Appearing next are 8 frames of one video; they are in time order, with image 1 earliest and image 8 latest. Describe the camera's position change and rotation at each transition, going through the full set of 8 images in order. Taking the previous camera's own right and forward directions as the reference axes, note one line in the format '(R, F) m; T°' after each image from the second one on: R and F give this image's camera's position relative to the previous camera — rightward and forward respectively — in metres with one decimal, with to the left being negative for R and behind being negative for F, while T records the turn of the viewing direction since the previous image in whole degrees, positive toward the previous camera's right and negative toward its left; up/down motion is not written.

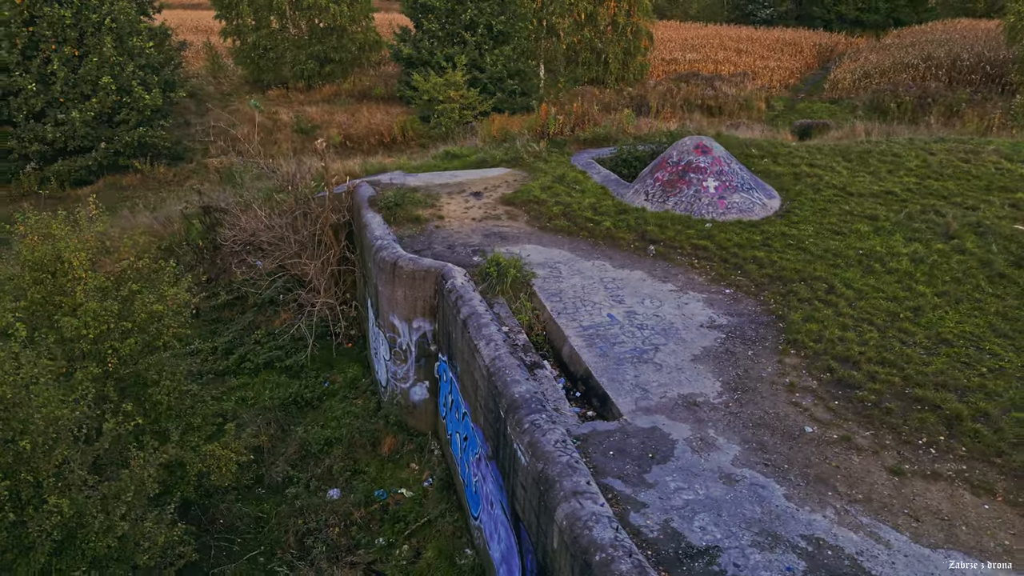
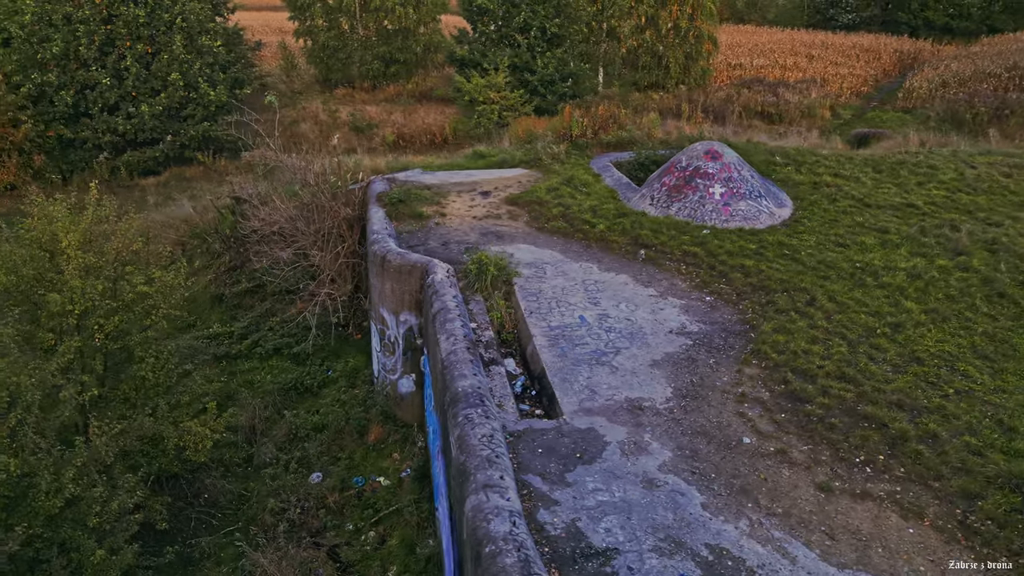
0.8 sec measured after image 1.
(+0.7, 0.0) m; -6°
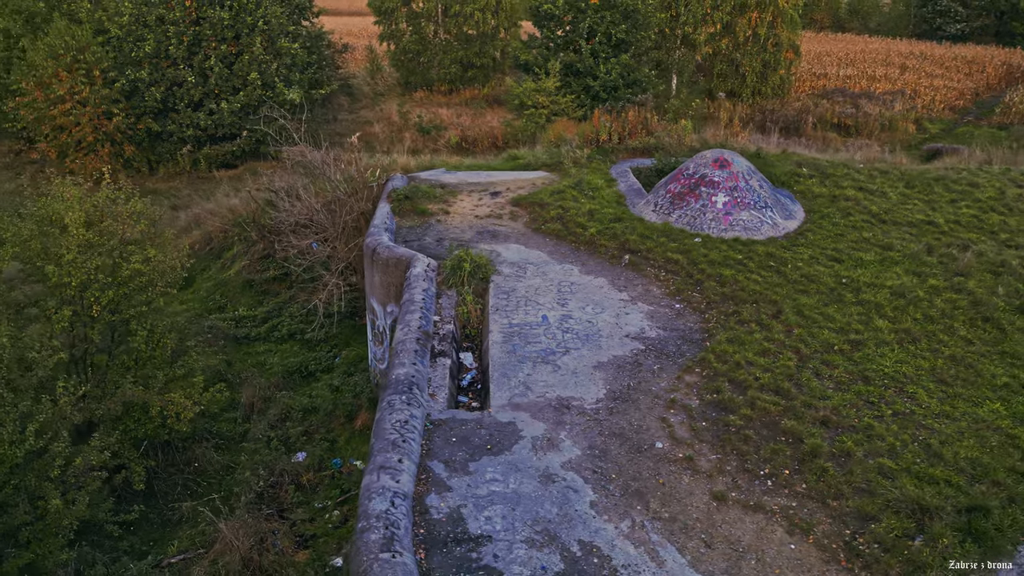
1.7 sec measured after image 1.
(+0.9, -0.1) m; -7°
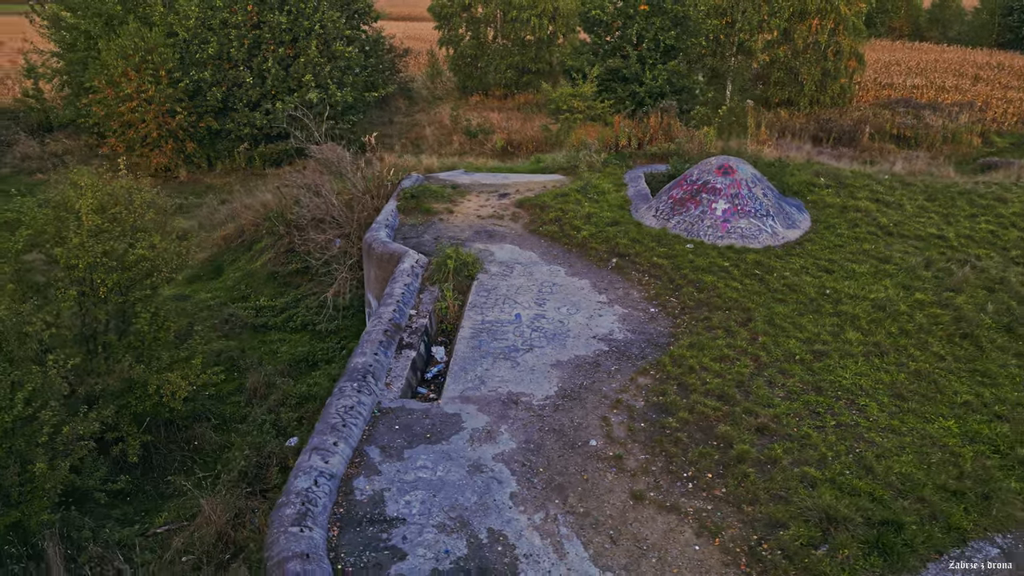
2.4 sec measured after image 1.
(+0.7, -0.1) m; -5°
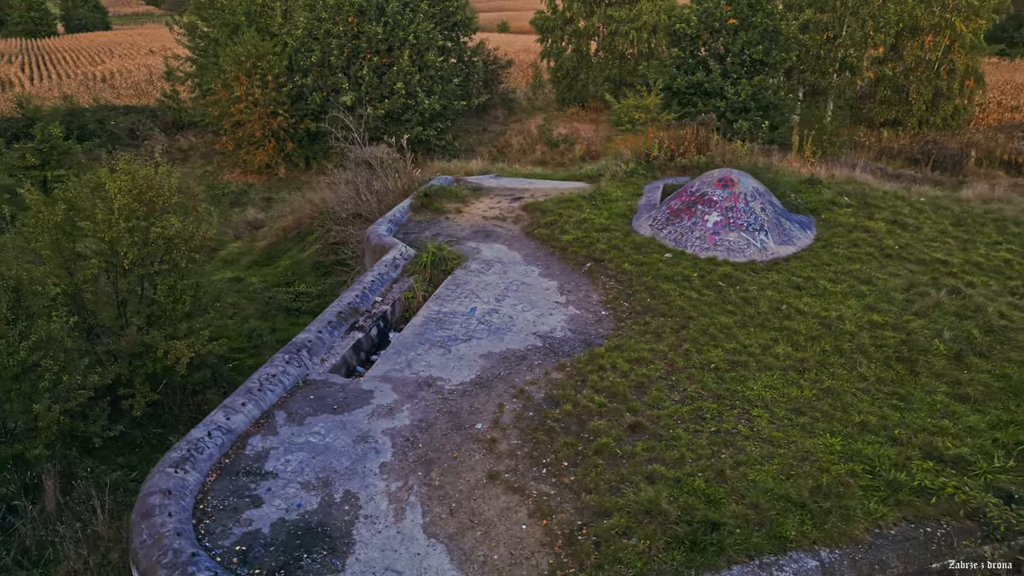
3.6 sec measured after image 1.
(+1.3, -0.2) m; -9°
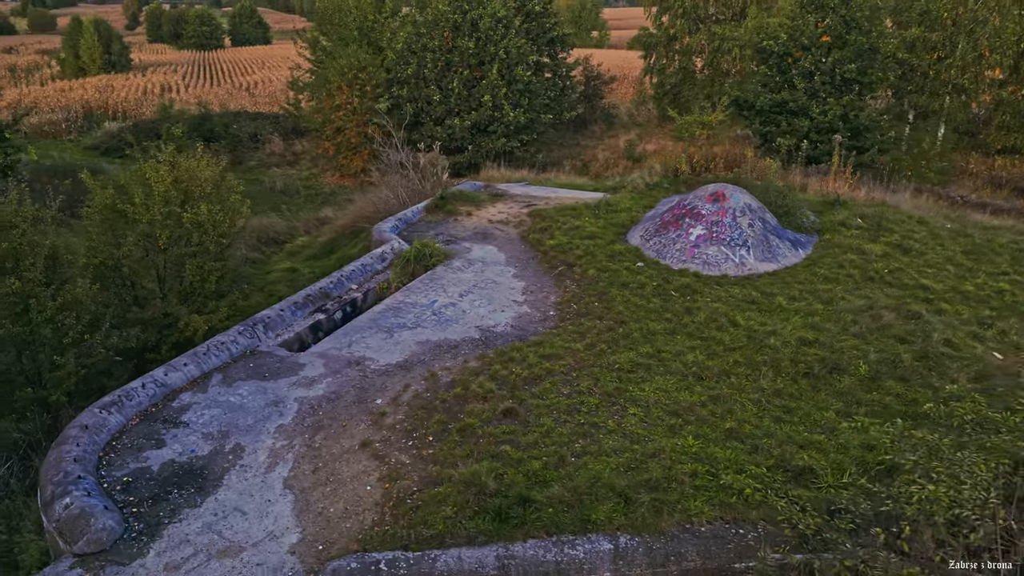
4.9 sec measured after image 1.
(+1.4, -0.2) m; -9°
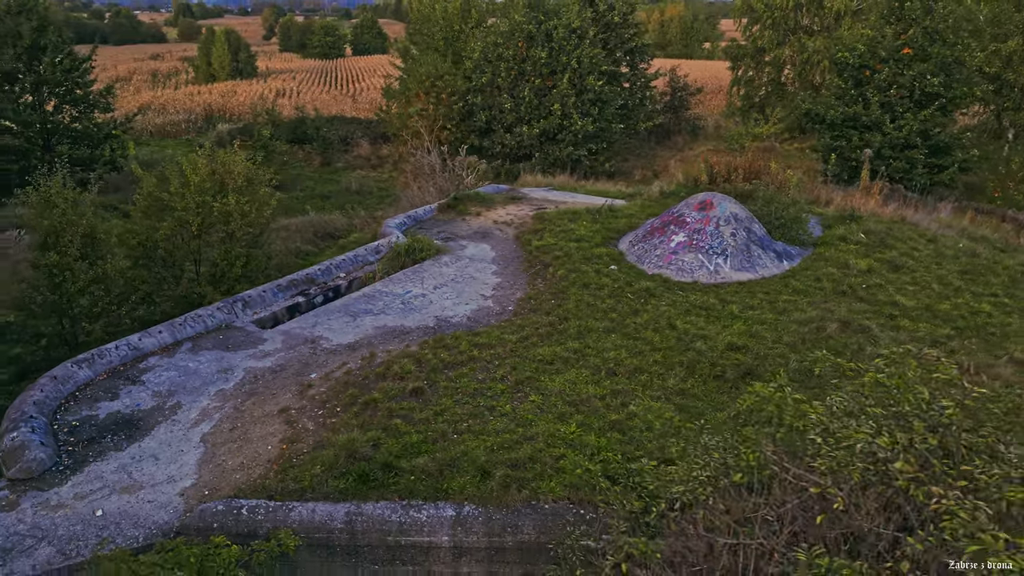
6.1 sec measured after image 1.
(+1.2, -0.2) m; -8°
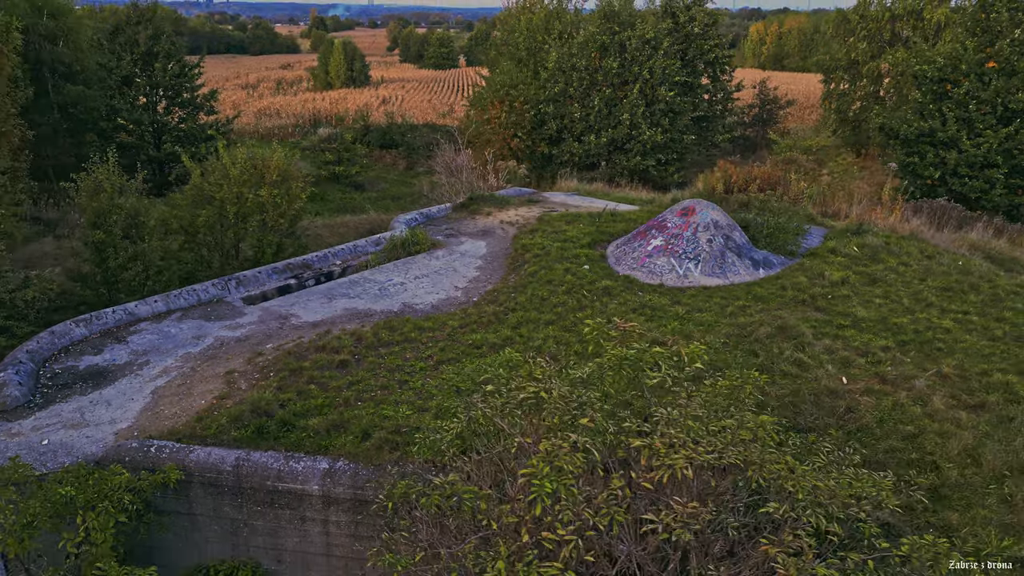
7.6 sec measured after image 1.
(+1.2, -0.3) m; -8°
